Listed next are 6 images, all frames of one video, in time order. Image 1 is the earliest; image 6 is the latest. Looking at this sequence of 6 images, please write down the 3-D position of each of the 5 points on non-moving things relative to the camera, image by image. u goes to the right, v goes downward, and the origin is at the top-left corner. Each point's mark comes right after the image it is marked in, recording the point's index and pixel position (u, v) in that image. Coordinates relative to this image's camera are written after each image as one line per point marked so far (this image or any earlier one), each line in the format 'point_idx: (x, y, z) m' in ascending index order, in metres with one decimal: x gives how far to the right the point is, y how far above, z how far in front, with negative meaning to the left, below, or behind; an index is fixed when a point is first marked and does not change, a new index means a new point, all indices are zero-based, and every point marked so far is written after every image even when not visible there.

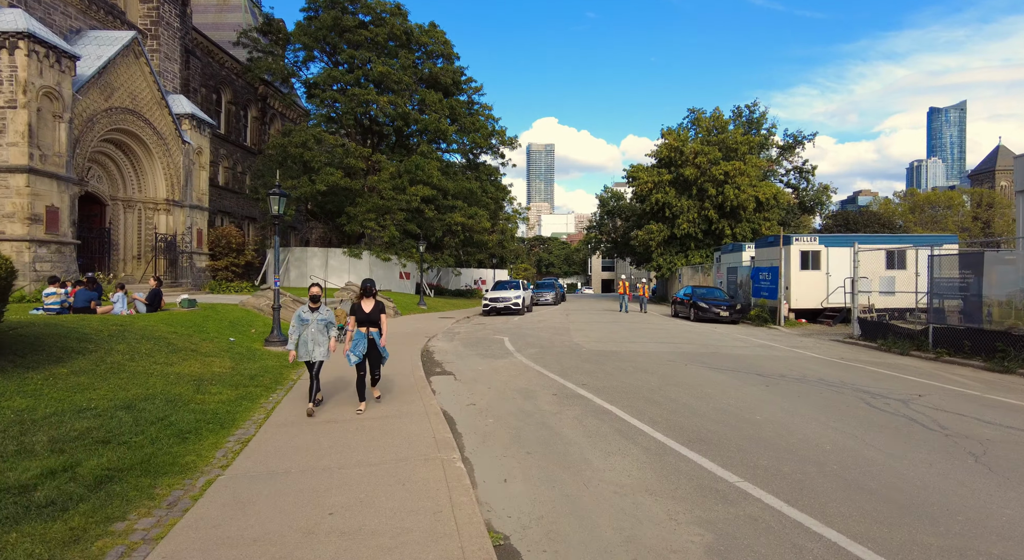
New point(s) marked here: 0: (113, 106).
0: (-13.6, +5.9, +18.7) m
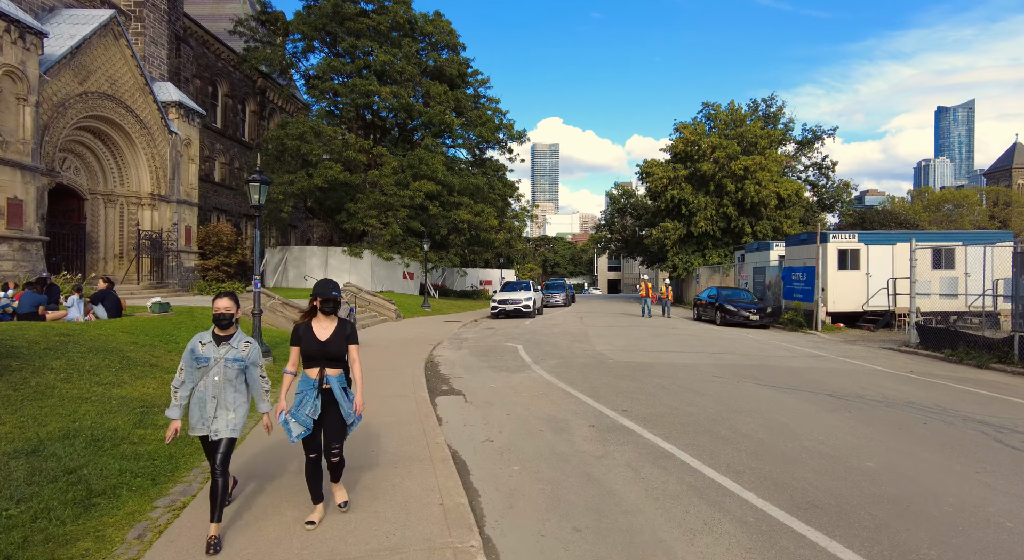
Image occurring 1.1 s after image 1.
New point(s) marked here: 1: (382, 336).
0: (-13.2, +5.9, +17.1) m
1: (-3.9, -1.7, +16.6) m
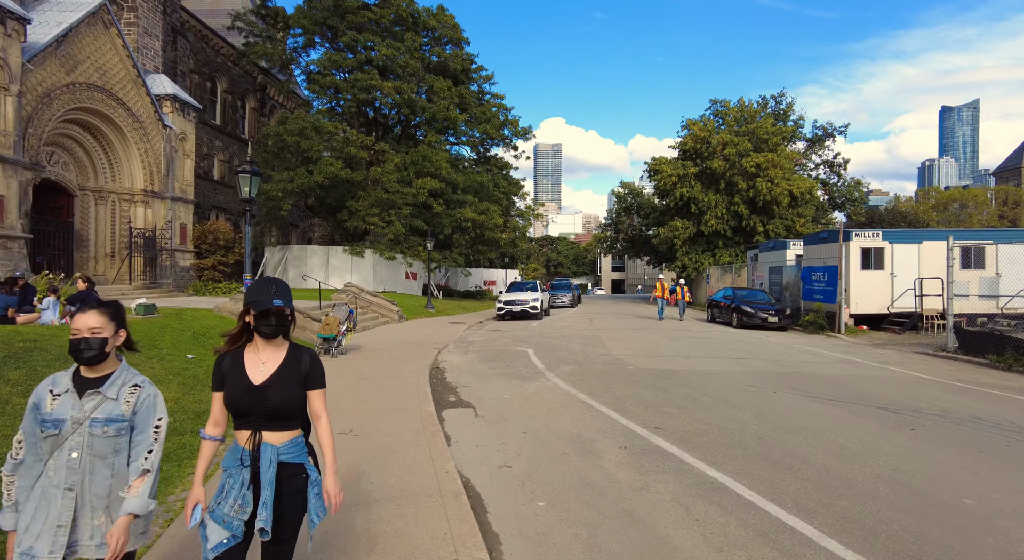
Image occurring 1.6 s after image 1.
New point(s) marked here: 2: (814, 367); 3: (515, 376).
0: (-13.0, +5.9, +16.3) m
1: (-3.7, -1.7, +15.7) m
2: (+6.1, -1.8, +11.2) m
3: (+0.1, -1.8, +10.0) m
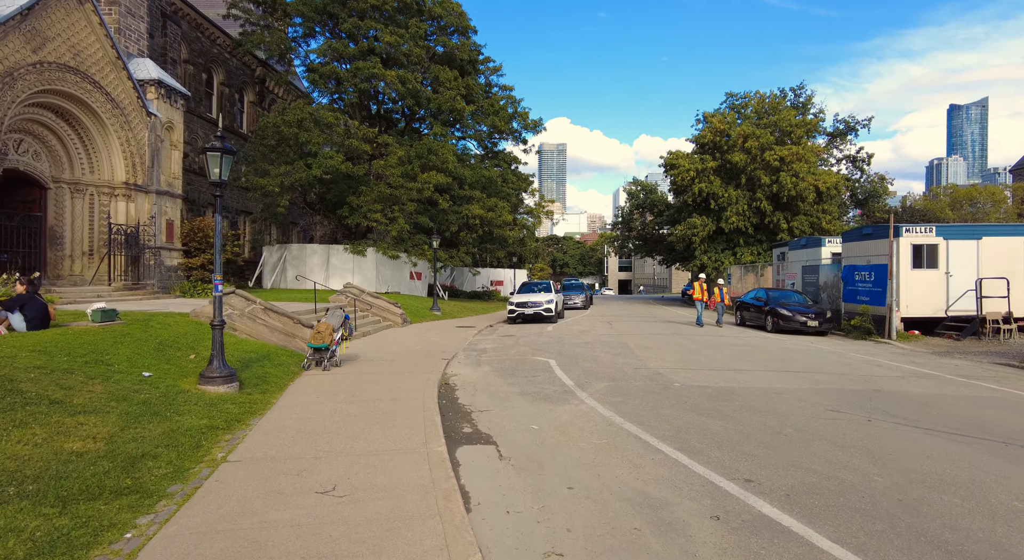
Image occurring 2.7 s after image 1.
0: (-12.6, +5.9, +14.8) m
1: (-3.2, -1.7, +14.1) m
2: (+6.5, -1.8, +9.4) m
3: (+0.4, -1.8, +8.3) m
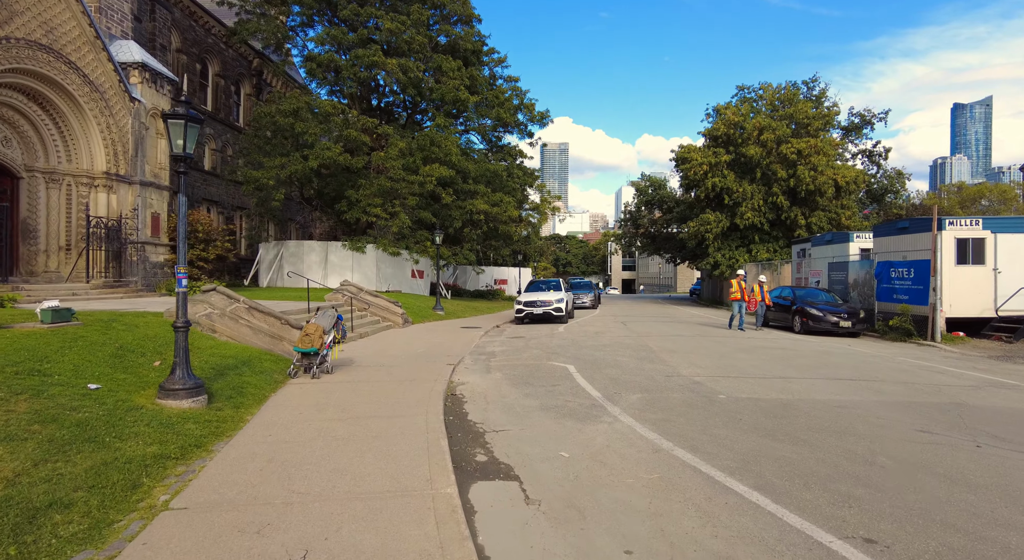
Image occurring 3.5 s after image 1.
0: (-12.3, +6.0, +13.5) m
1: (-3.0, -1.6, +12.8) m
2: (+6.8, -1.7, +8.1) m
3: (+0.7, -1.7, +7.1) m
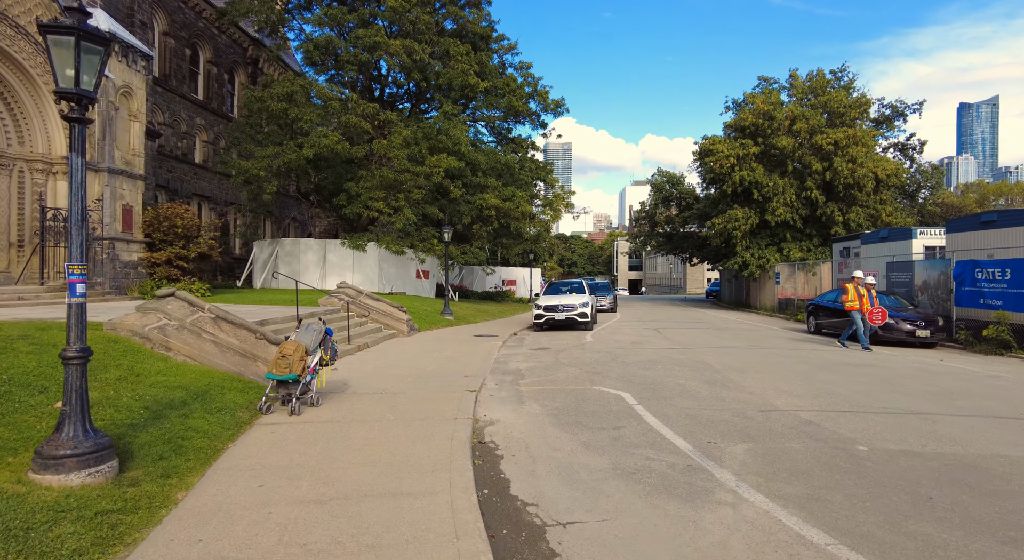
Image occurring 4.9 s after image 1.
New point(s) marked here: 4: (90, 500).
0: (-11.7, +6.0, +11.3) m
1: (-2.4, -1.7, +10.5) m
2: (+7.3, -1.7, +5.8) m
3: (+1.2, -1.7, +4.8) m
4: (-3.0, -1.6, +3.9) m
